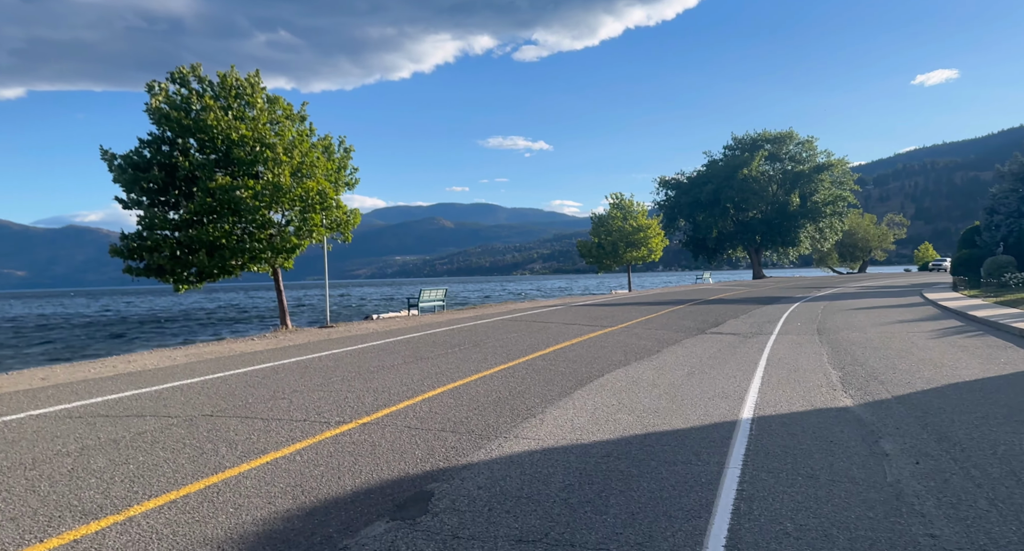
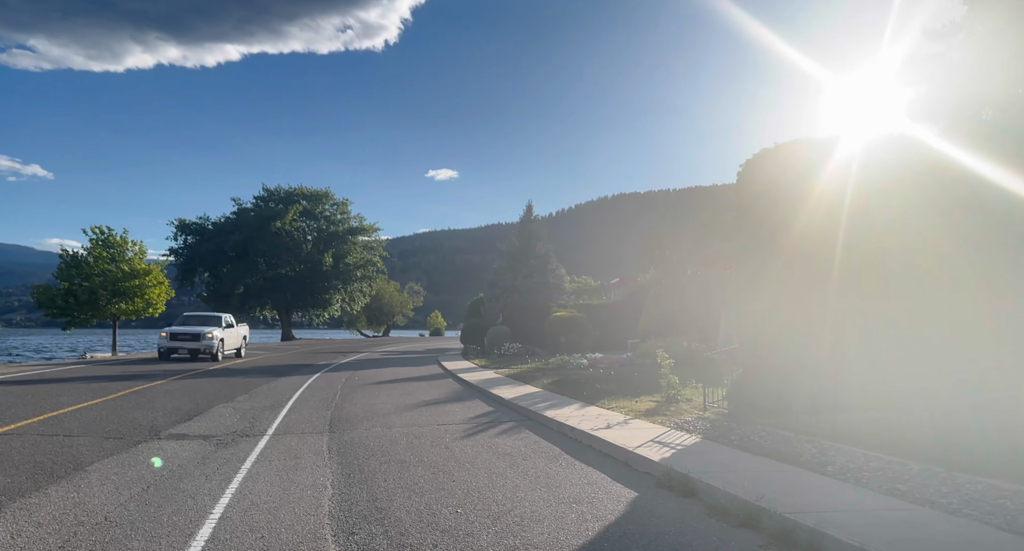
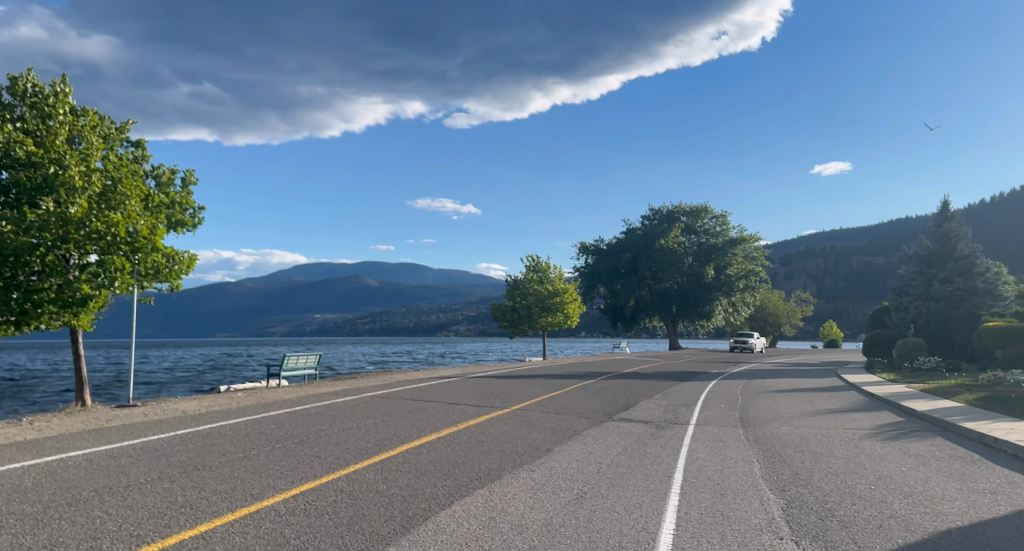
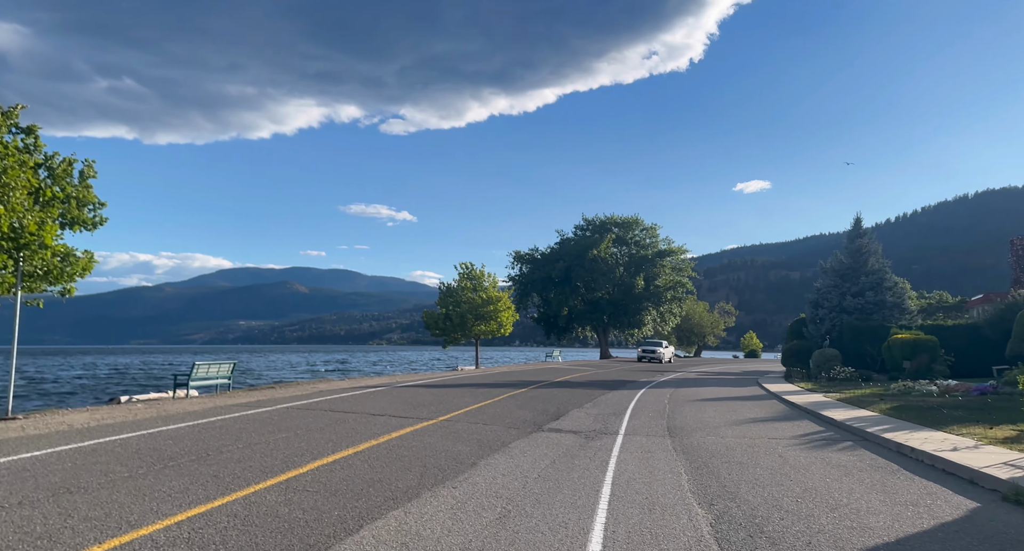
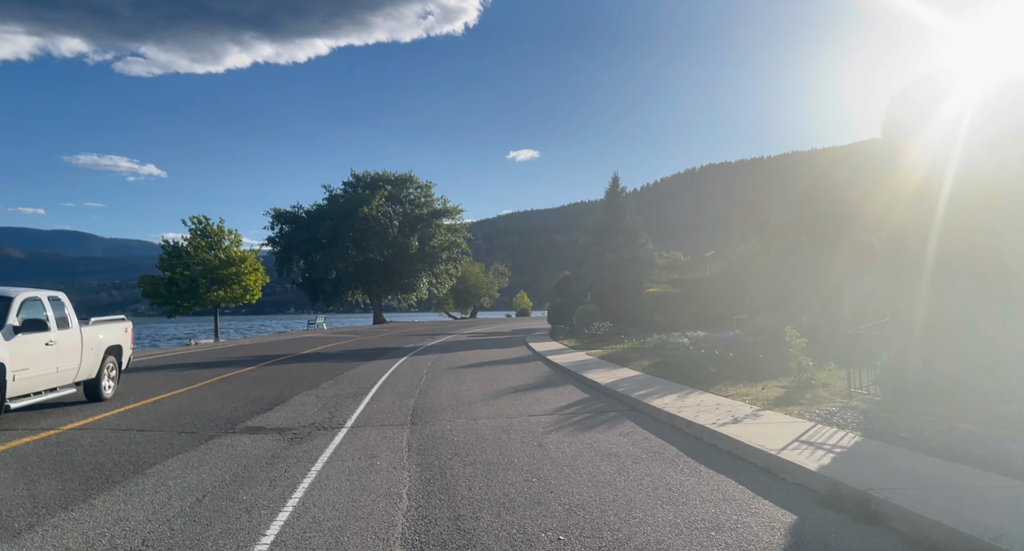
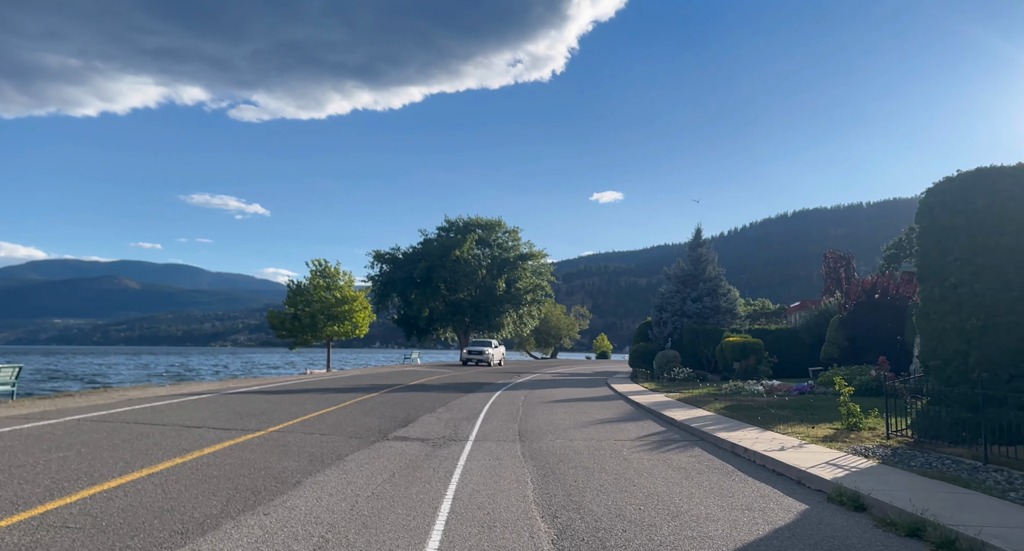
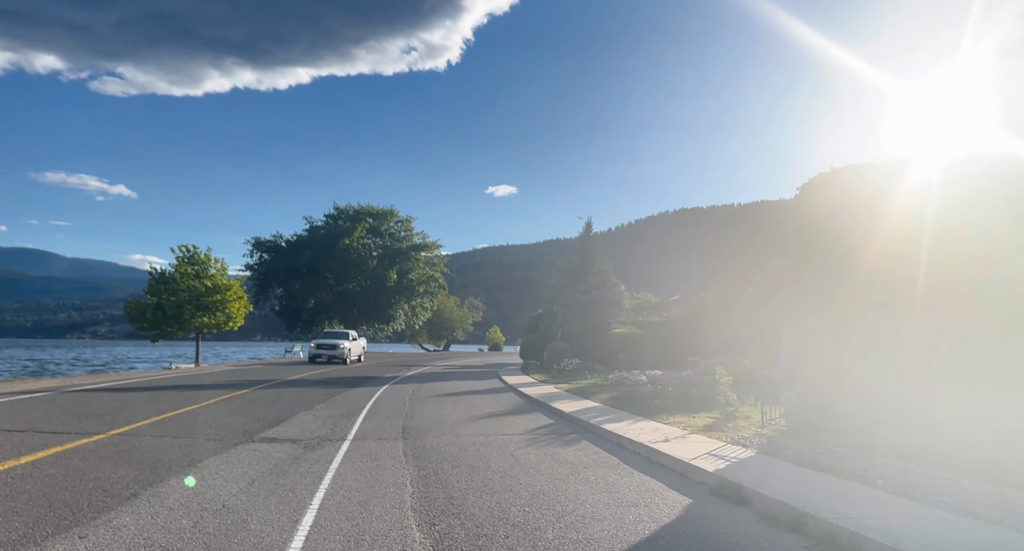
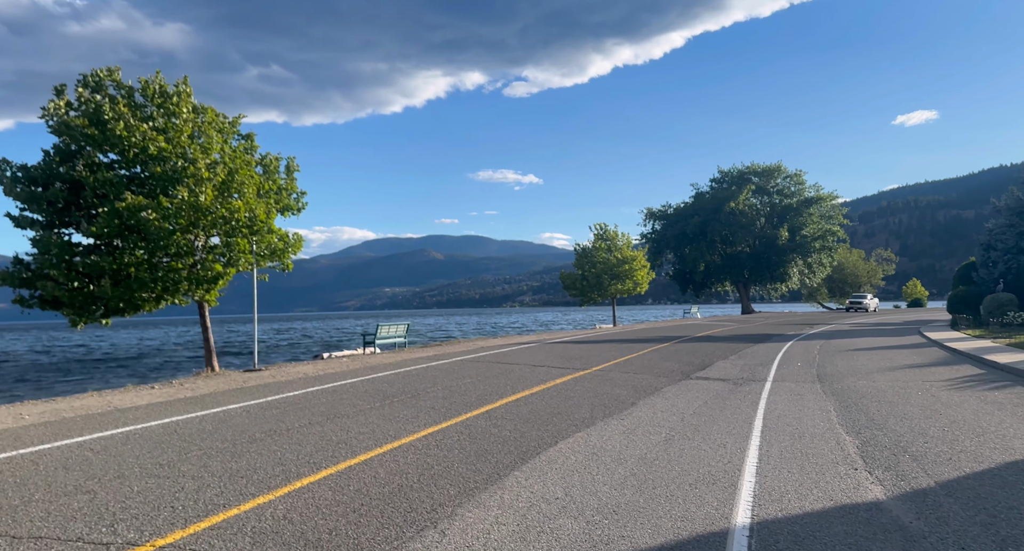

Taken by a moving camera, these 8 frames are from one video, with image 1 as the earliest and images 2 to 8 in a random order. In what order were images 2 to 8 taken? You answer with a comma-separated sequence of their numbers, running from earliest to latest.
8, 3, 4, 6, 7, 2, 5
